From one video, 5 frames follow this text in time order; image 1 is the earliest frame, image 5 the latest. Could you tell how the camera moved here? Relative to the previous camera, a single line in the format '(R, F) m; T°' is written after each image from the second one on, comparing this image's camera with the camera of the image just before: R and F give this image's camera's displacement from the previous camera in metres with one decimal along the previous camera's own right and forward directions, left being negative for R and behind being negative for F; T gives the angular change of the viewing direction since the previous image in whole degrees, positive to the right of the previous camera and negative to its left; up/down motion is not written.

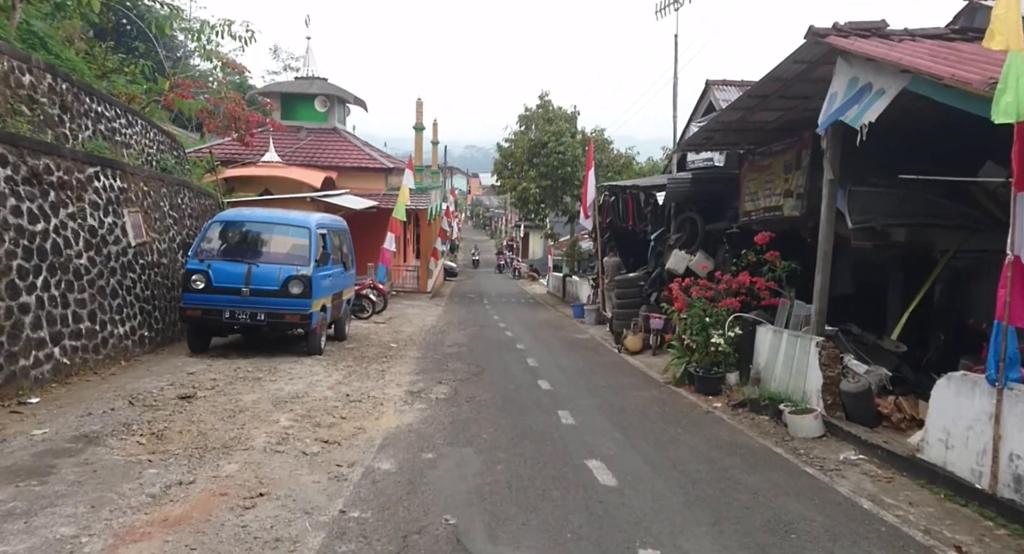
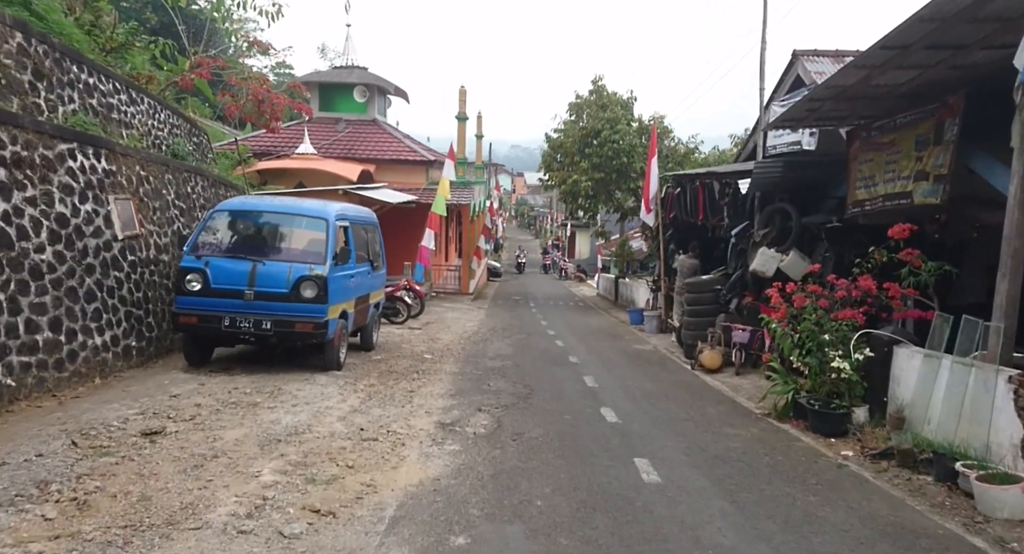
(-0.2, +1.9) m; -3°
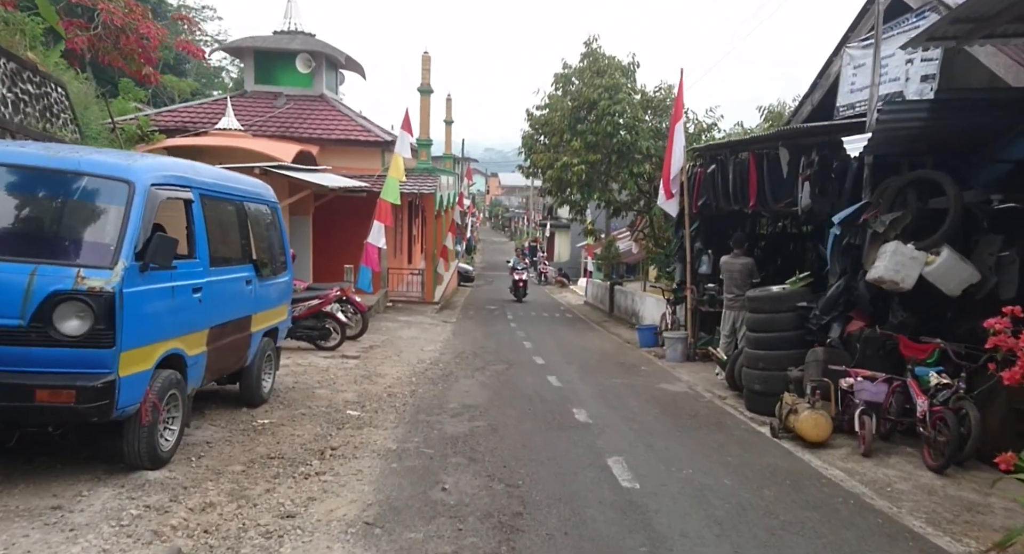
(0.0, +4.3) m; +2°
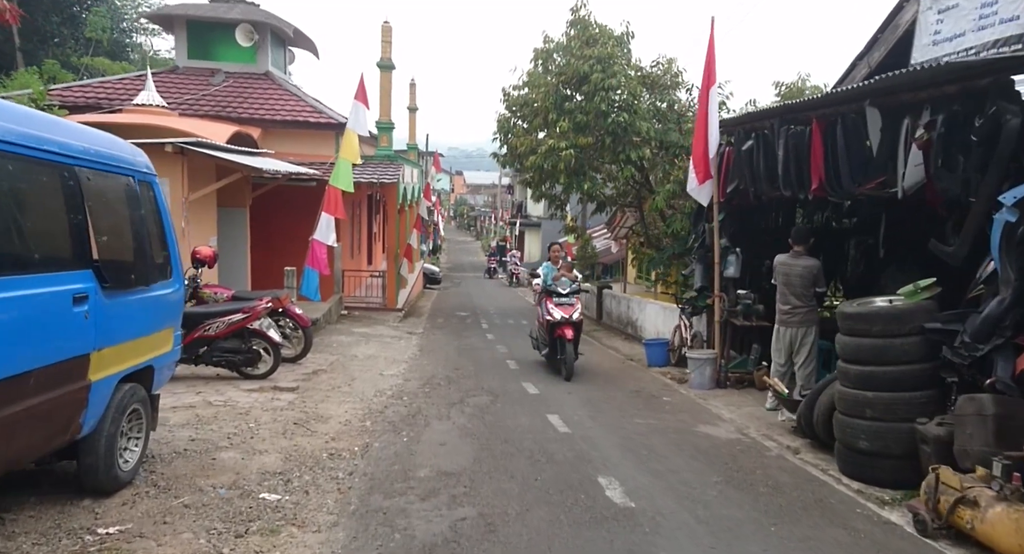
(-0.3, +2.6) m; +3°
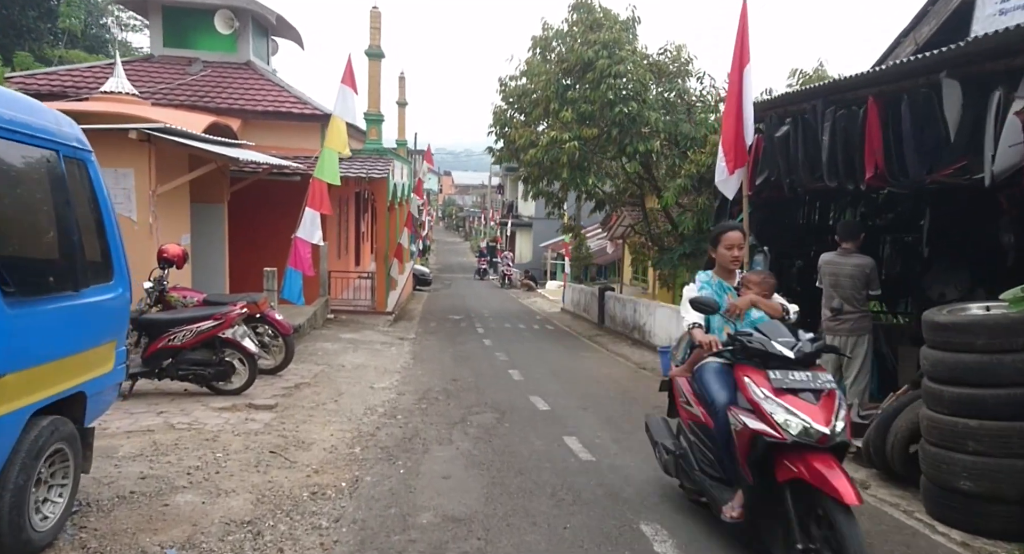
(-0.2, +1.0) m; +1°
